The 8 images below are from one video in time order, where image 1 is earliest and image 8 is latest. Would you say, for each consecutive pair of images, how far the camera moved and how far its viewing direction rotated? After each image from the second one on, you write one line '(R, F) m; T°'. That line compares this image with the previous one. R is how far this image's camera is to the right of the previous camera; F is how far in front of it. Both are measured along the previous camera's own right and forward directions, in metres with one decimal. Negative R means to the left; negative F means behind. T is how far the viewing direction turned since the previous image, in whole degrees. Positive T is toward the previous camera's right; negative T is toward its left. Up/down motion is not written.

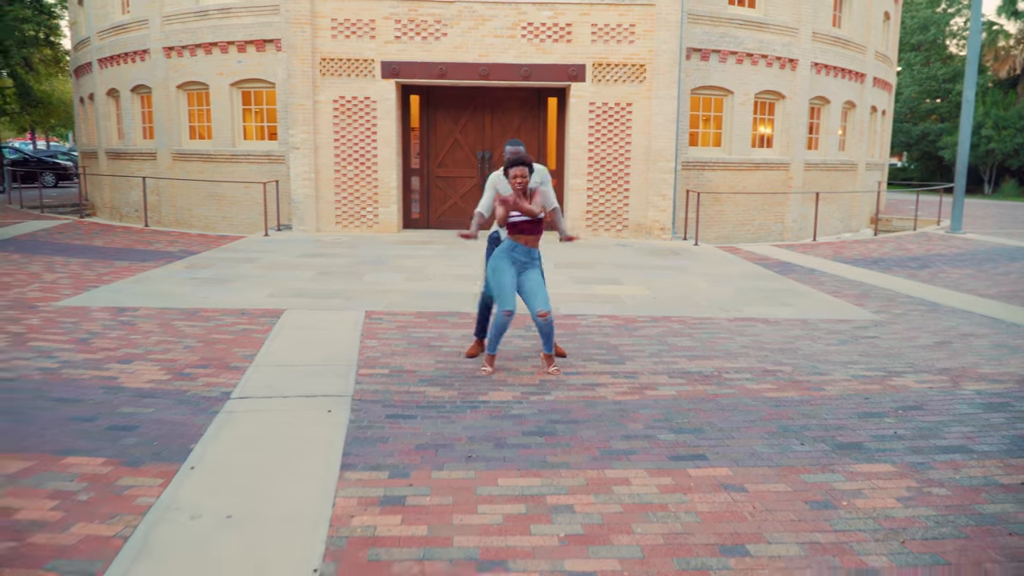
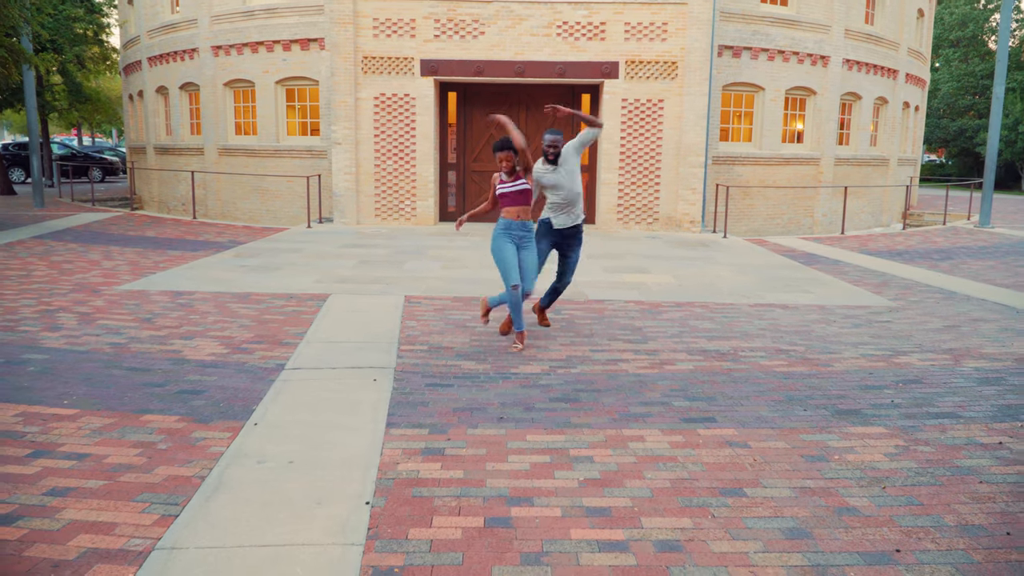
(0.0, -0.5) m; -2°
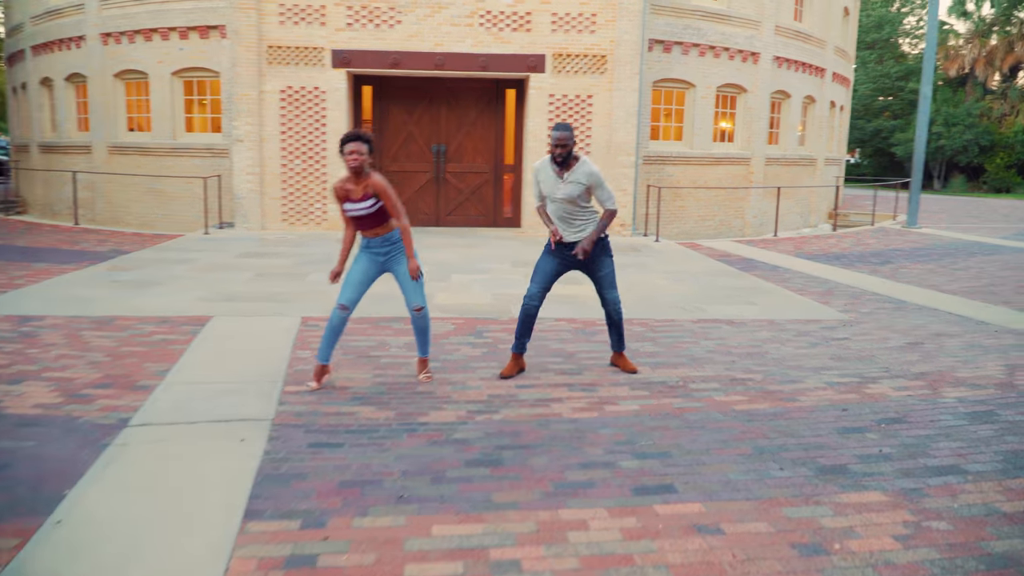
(+0.1, +1.1) m; +5°
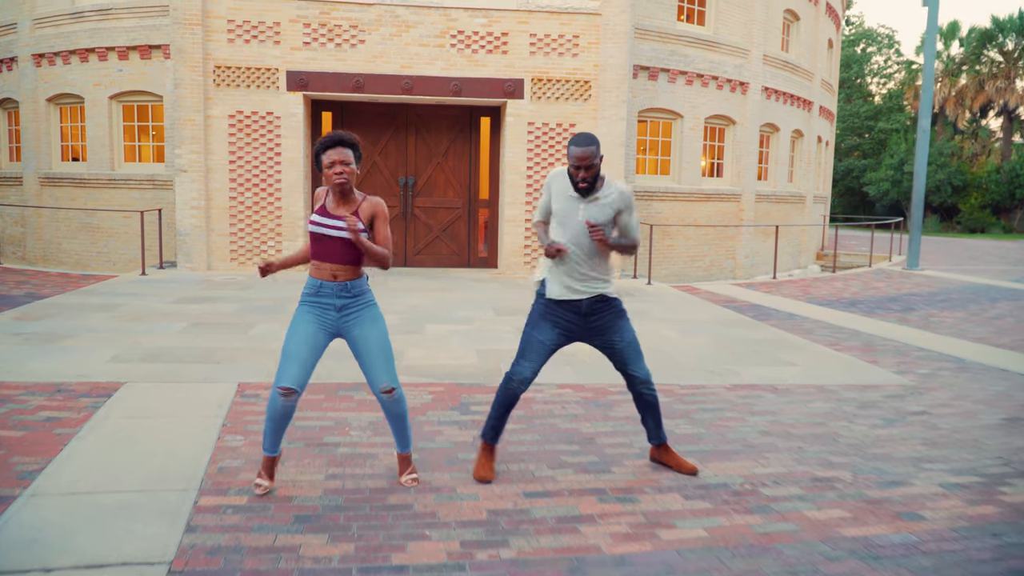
(-0.2, +1.6) m; +2°
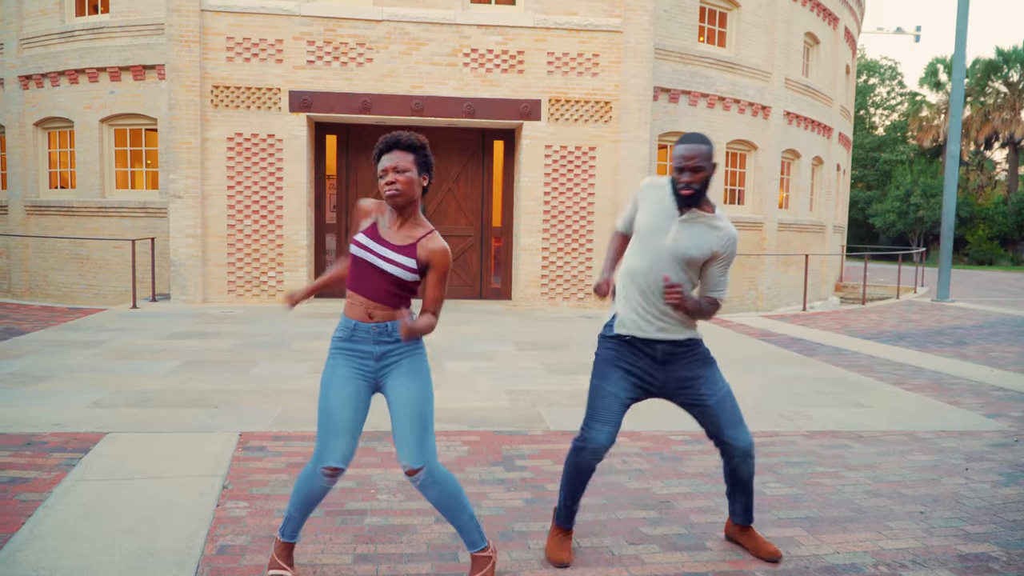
(-0.3, +0.9) m; 0°
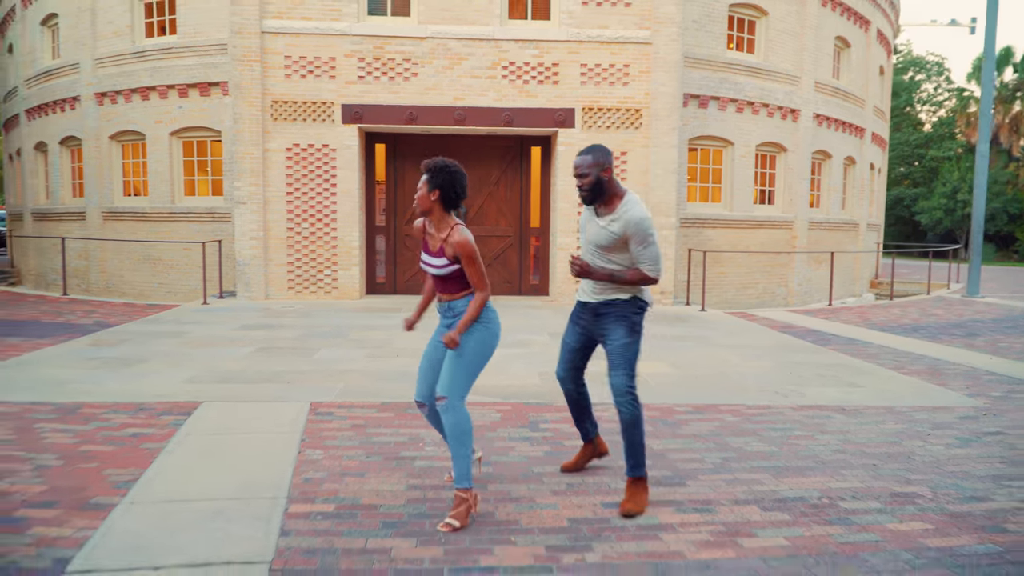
(+0.2, -1.0) m; -3°
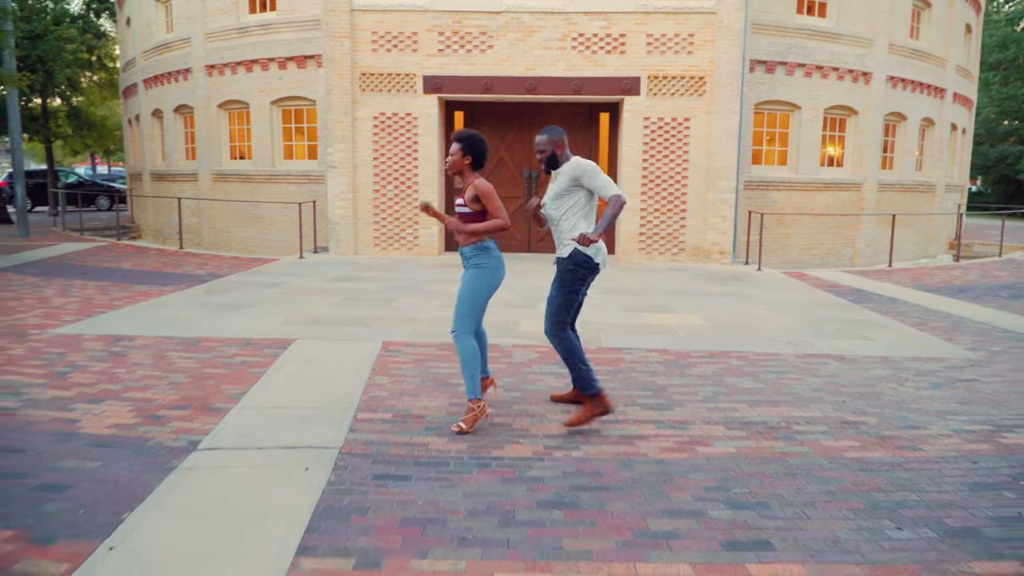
(+0.5, -1.1) m; -6°
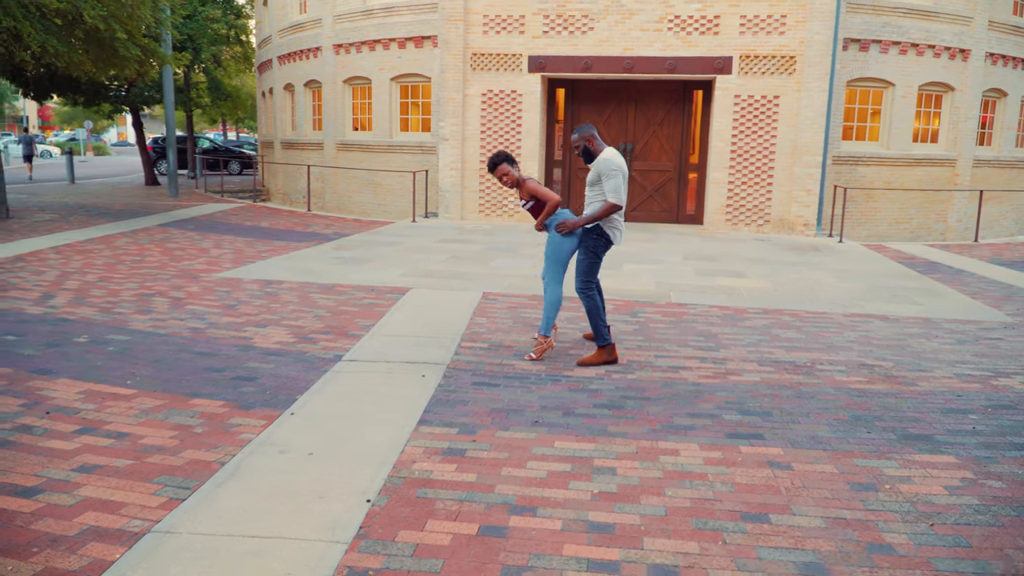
(+0.2, -1.3) m; -7°
